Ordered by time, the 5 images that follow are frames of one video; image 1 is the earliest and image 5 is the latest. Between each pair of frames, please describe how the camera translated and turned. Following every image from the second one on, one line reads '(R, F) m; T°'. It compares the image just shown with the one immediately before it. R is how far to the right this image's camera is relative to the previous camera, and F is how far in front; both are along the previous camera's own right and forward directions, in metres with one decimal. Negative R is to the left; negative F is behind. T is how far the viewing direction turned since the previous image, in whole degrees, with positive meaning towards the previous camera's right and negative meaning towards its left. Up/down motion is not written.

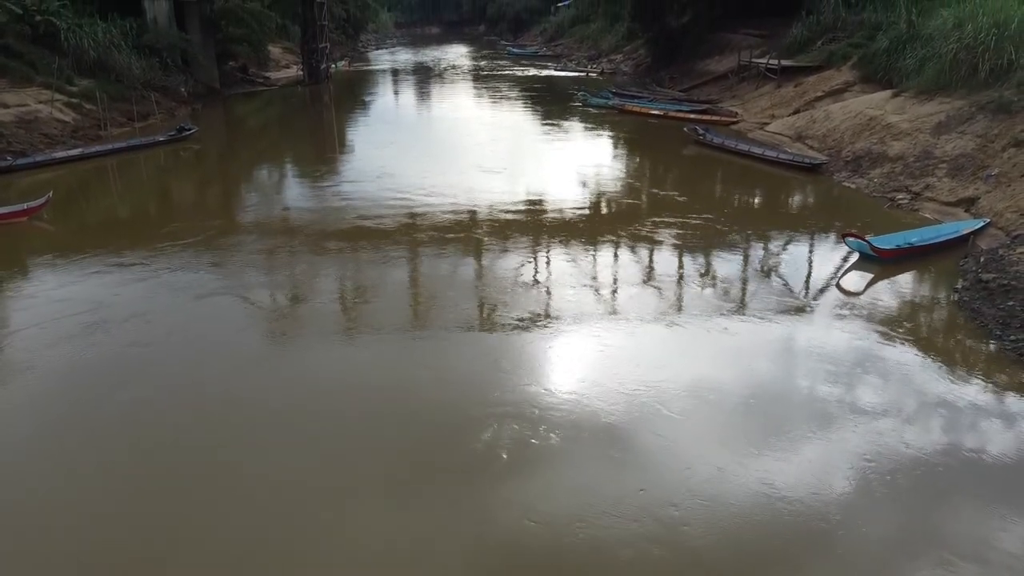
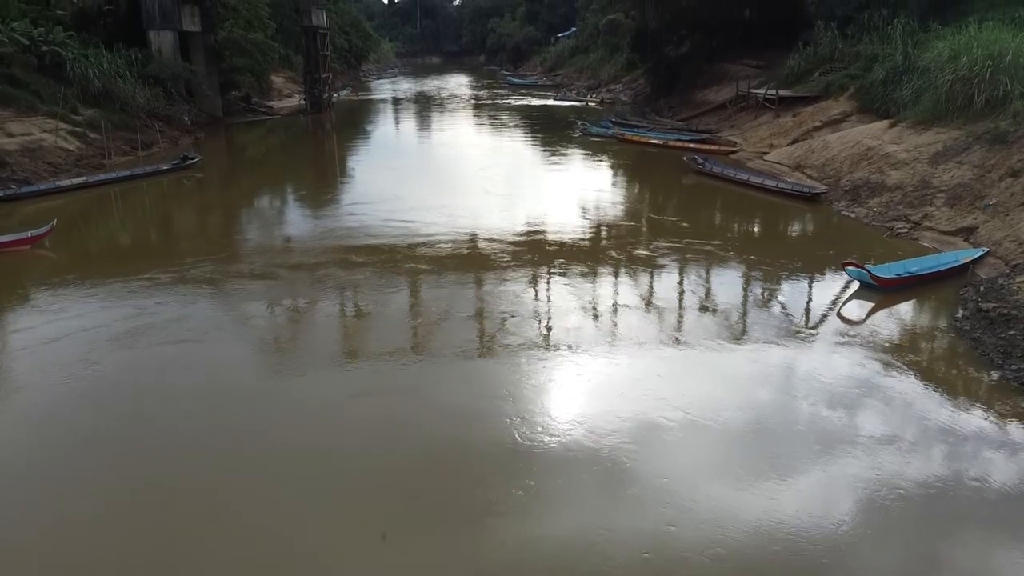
(0.0, 0.0) m; 0°
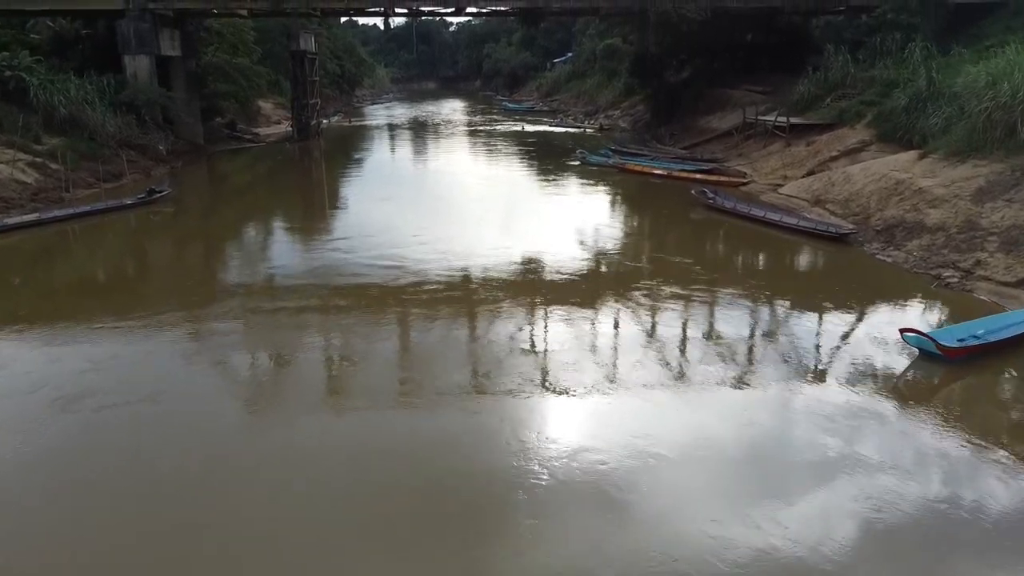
(0.0, +0.9) m; 0°
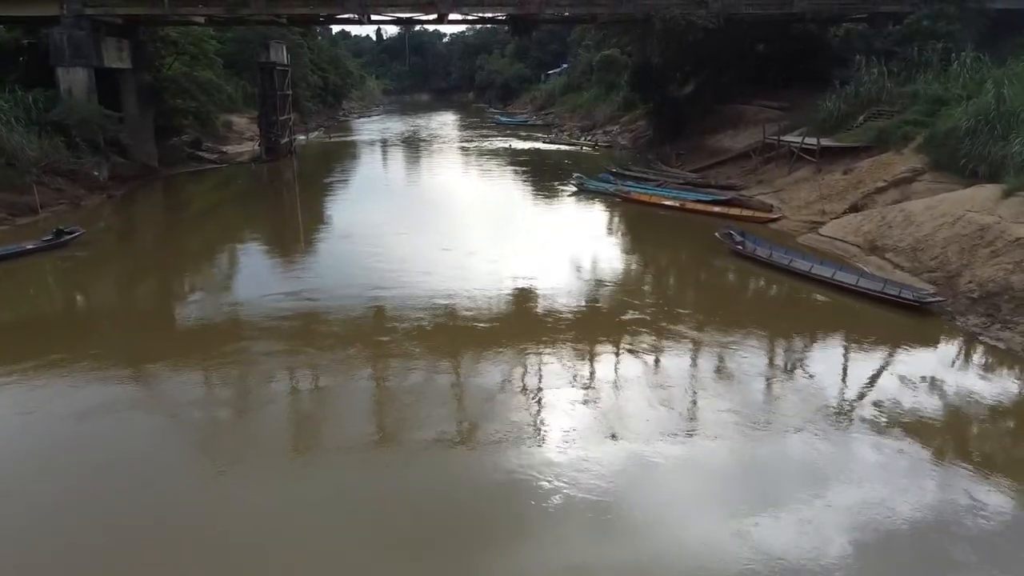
(+0.1, +1.8) m; 0°
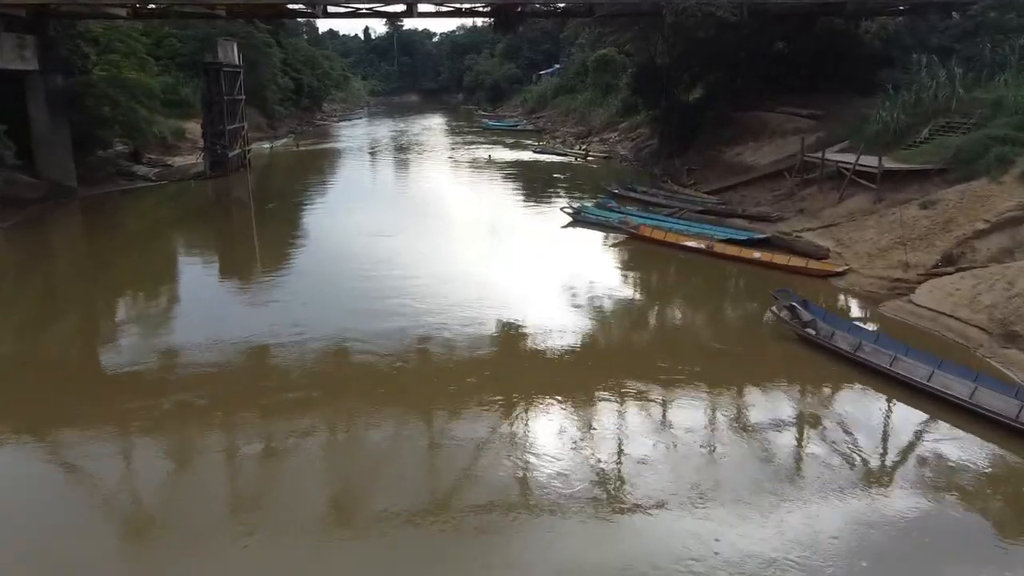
(+0.2, +2.4) m; 0°
